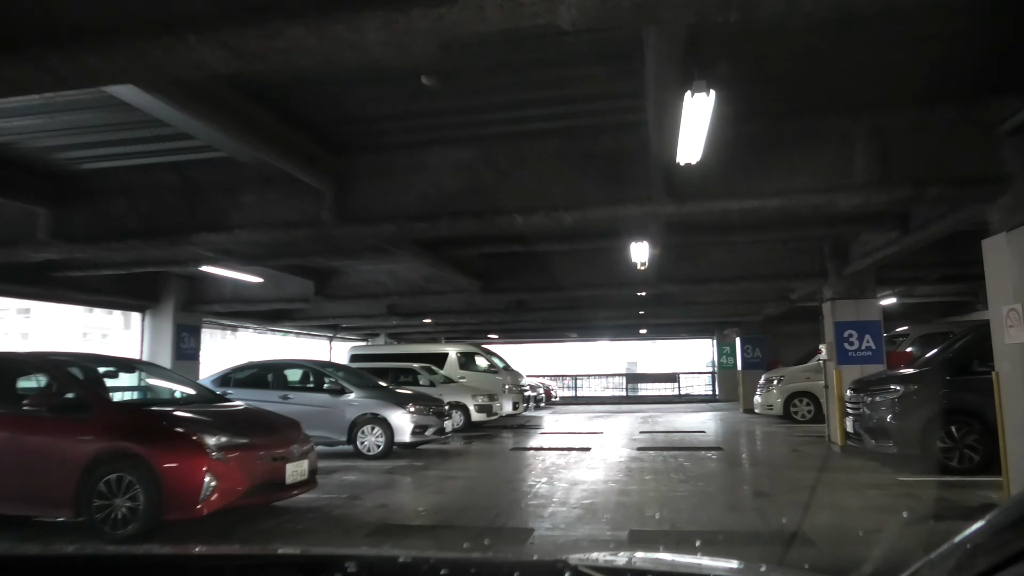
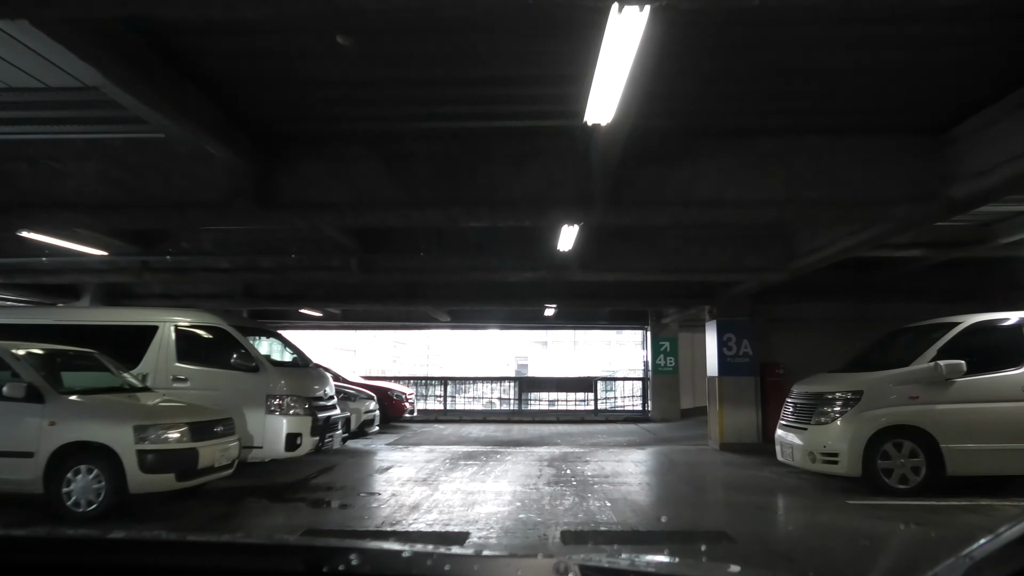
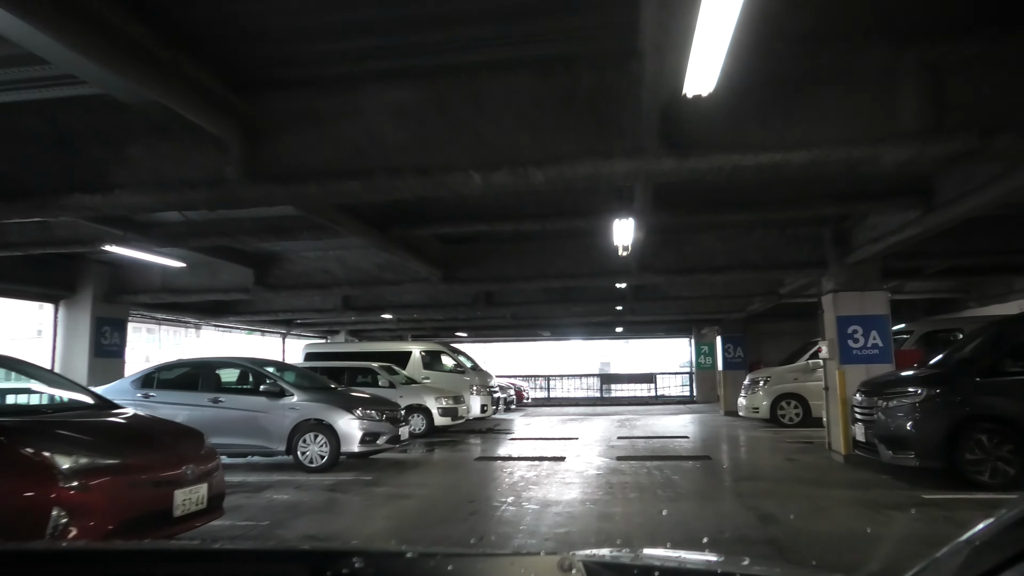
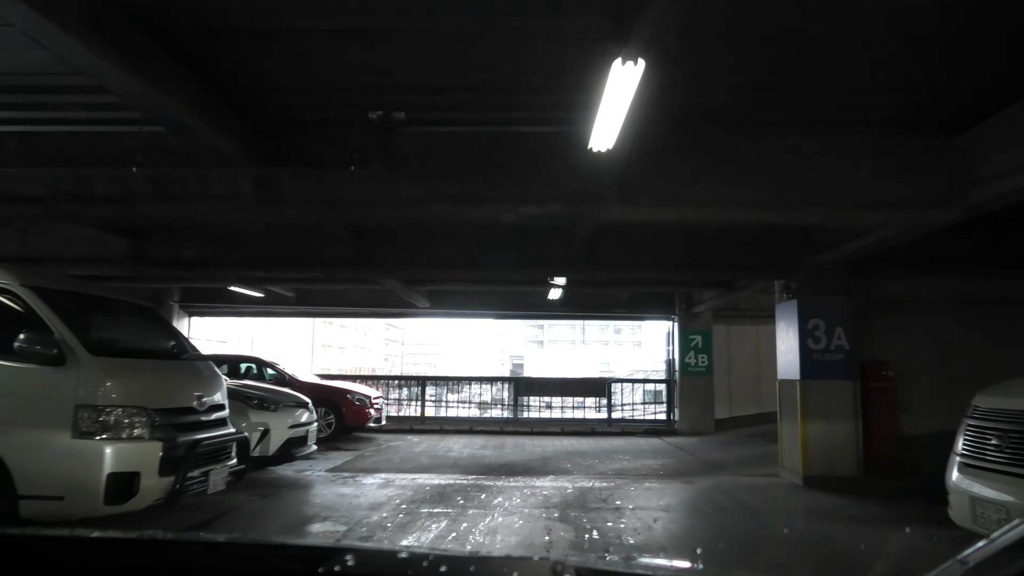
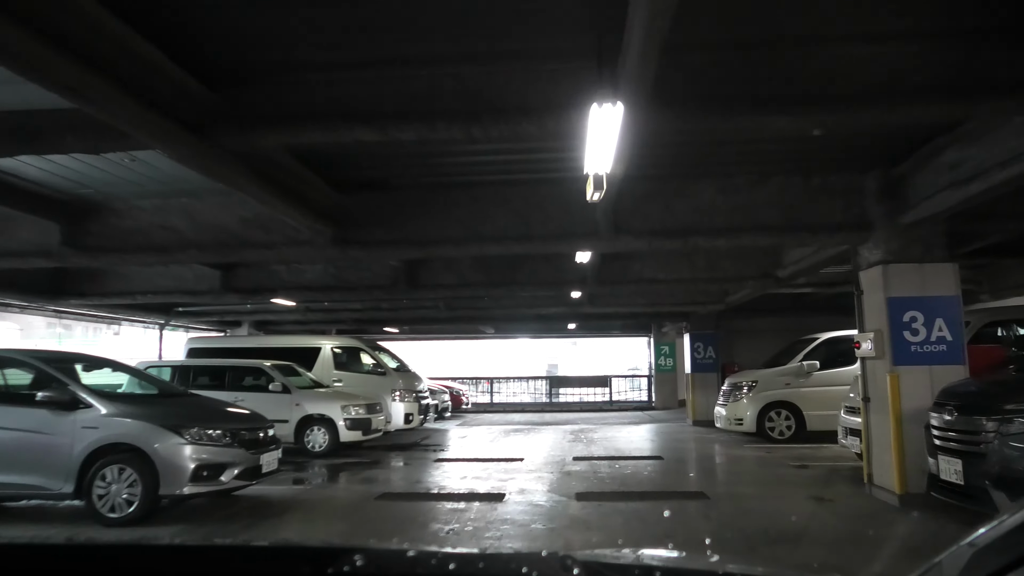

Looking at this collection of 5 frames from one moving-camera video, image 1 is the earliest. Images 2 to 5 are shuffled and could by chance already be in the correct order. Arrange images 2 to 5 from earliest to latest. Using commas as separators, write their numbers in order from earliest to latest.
3, 5, 2, 4
